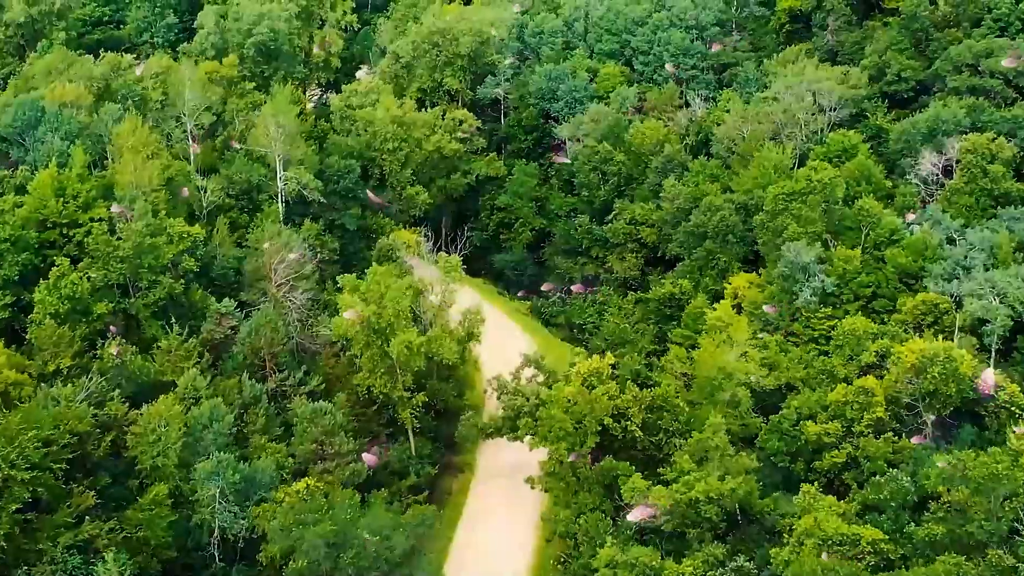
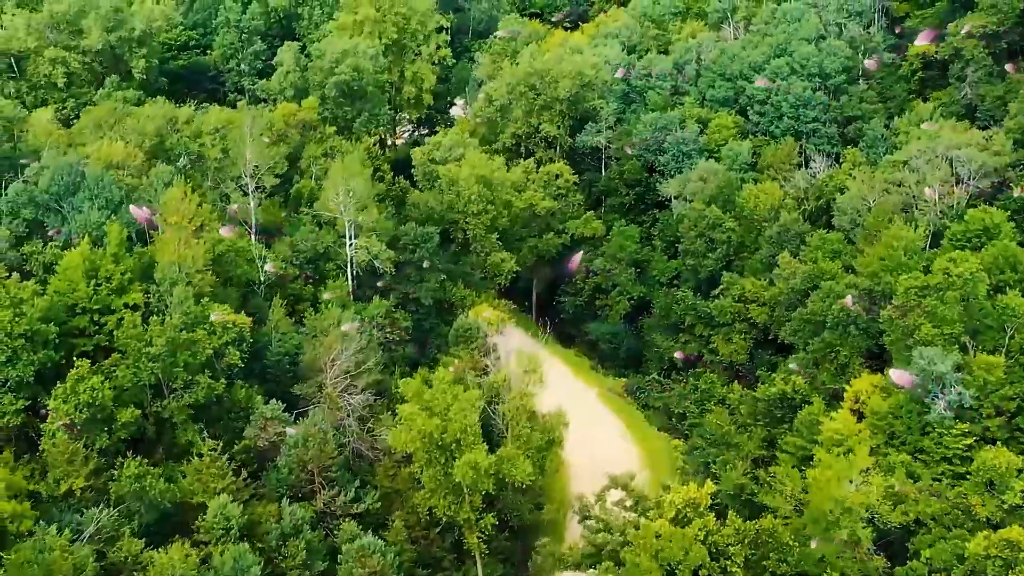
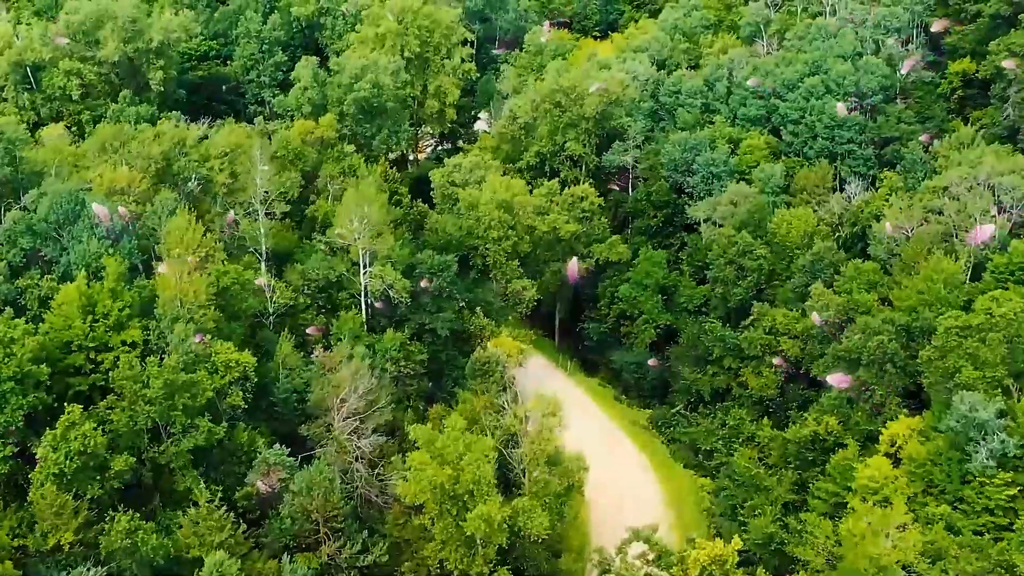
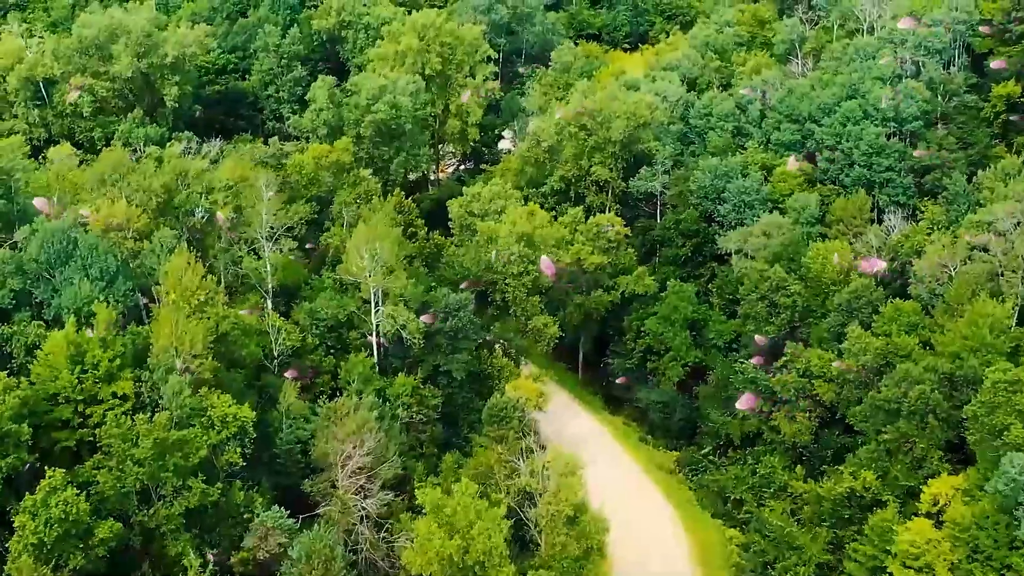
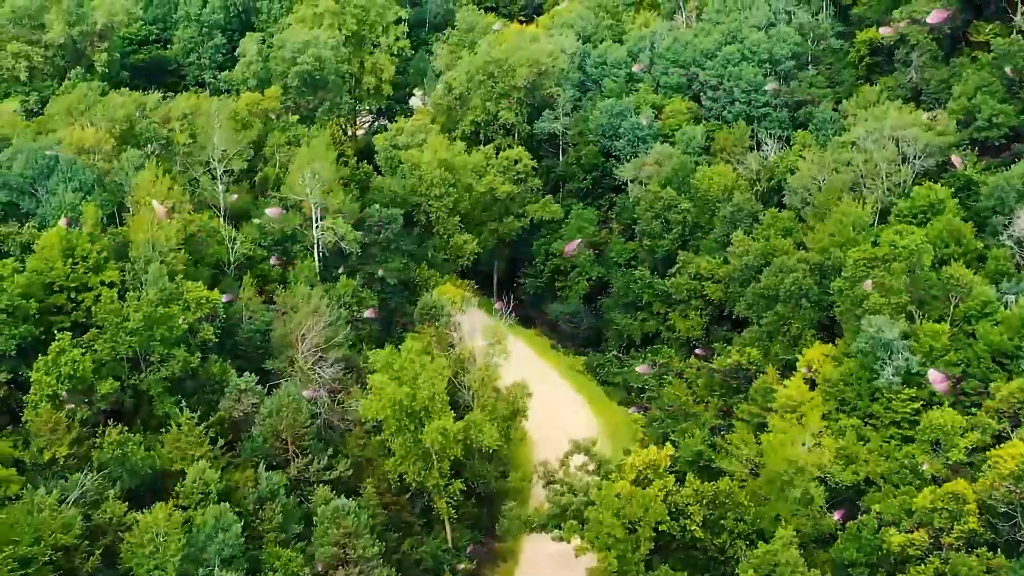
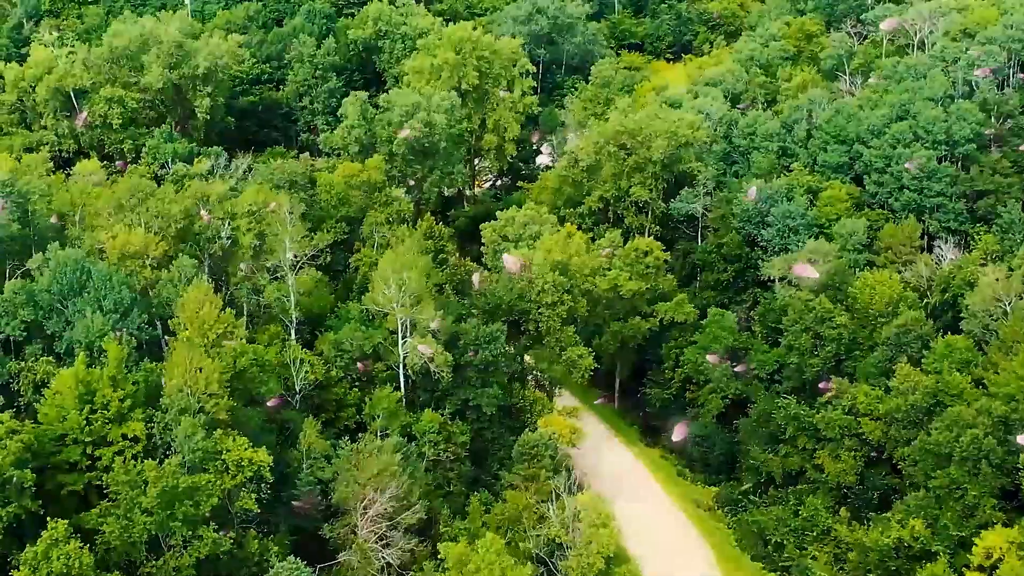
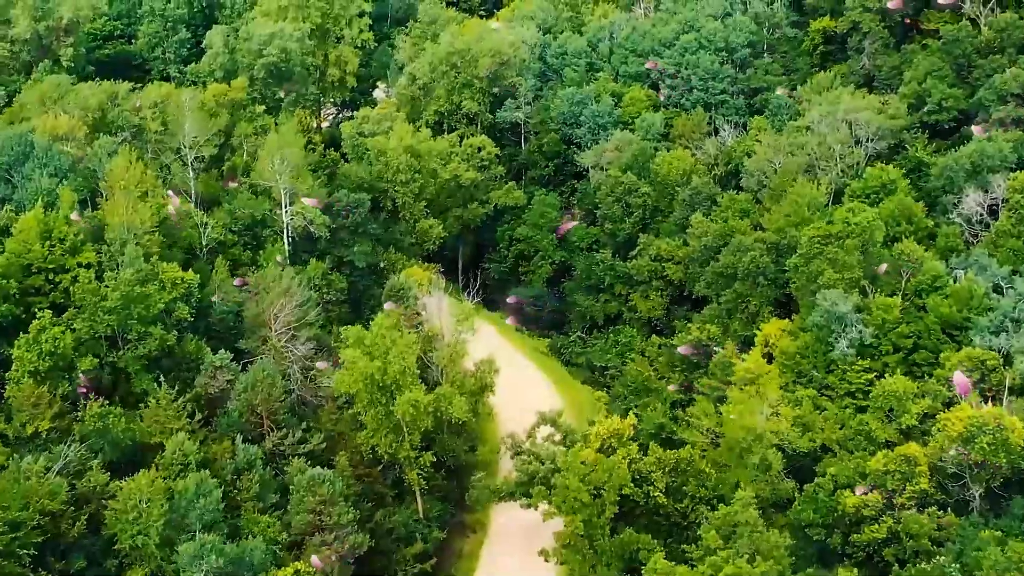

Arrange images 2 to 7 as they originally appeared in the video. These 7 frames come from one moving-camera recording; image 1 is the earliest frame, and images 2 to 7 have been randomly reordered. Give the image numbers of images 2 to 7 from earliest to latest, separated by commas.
7, 5, 2, 3, 4, 6
